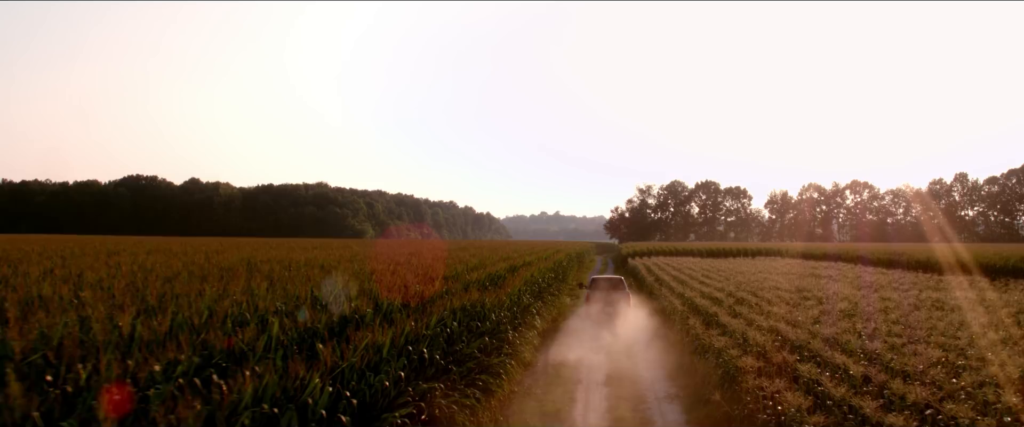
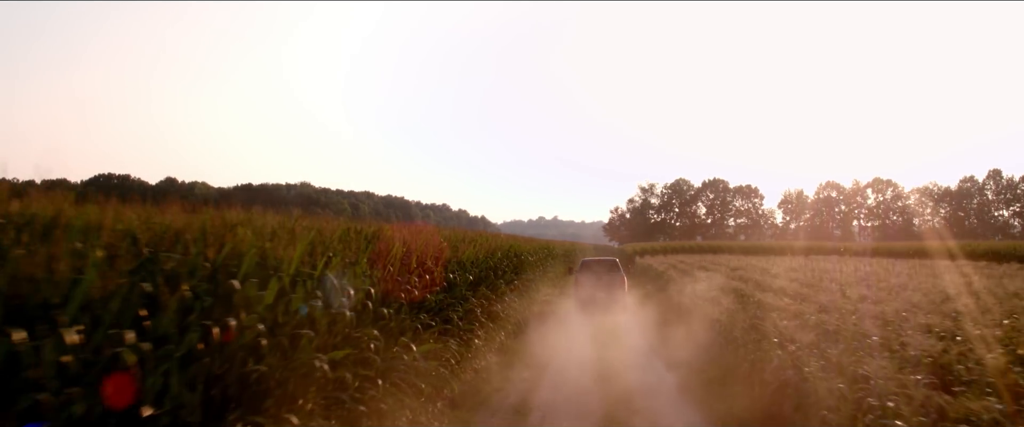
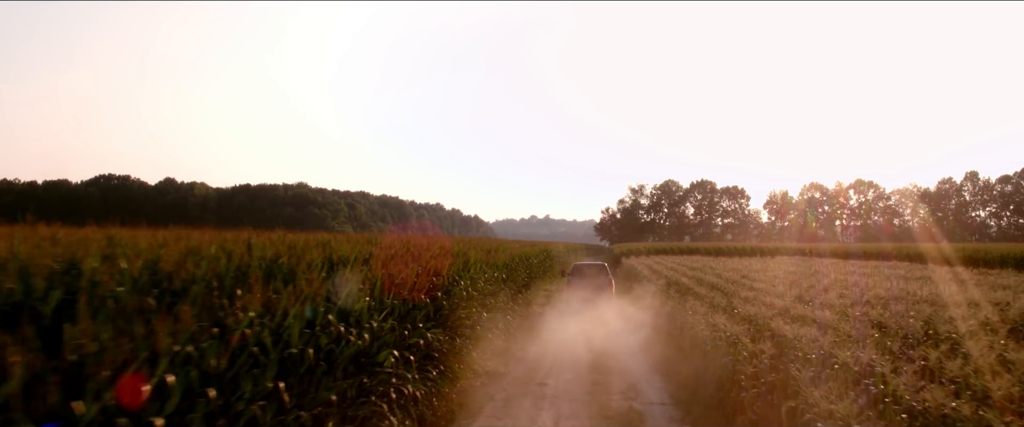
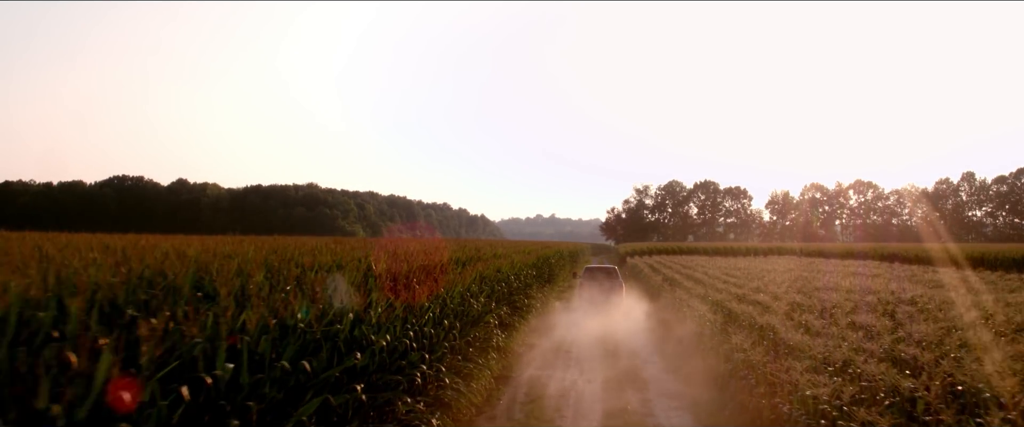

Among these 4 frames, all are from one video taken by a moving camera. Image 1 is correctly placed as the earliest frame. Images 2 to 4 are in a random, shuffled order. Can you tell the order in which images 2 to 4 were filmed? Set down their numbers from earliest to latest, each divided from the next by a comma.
4, 3, 2
